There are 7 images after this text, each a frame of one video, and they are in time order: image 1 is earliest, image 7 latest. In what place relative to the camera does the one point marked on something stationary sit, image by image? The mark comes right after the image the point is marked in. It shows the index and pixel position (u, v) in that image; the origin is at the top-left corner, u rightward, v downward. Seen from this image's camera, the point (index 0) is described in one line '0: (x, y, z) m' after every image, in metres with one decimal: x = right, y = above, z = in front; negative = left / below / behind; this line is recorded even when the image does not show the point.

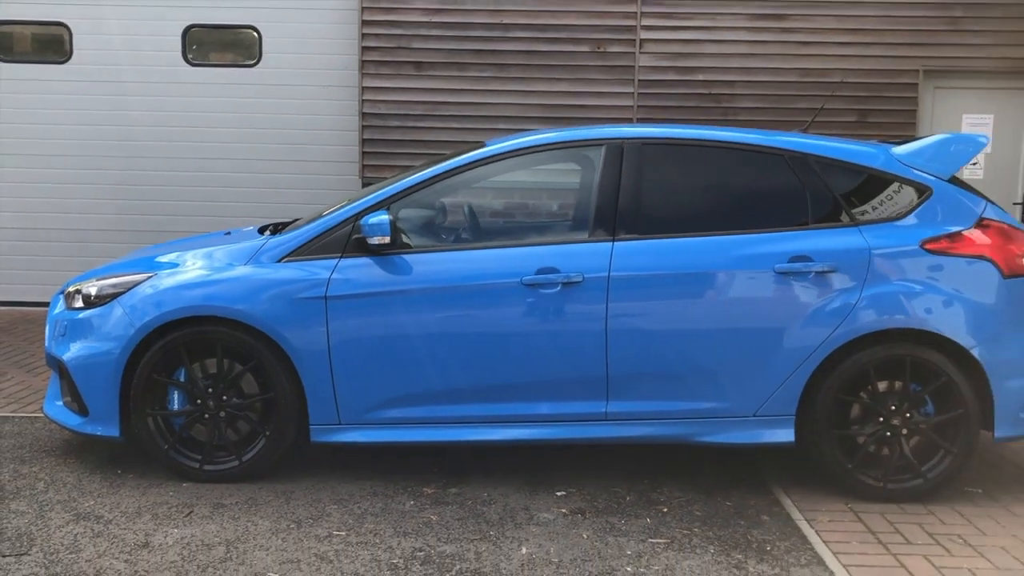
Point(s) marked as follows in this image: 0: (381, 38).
0: (-1.0, +1.9, +7.3) m
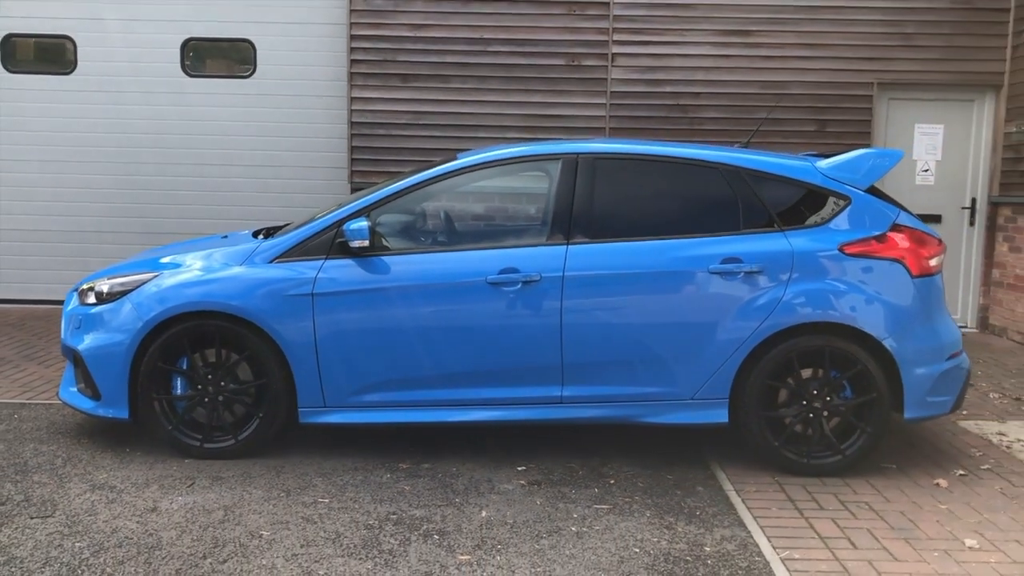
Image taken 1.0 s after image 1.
0: (-1.2, +1.9, +7.8) m
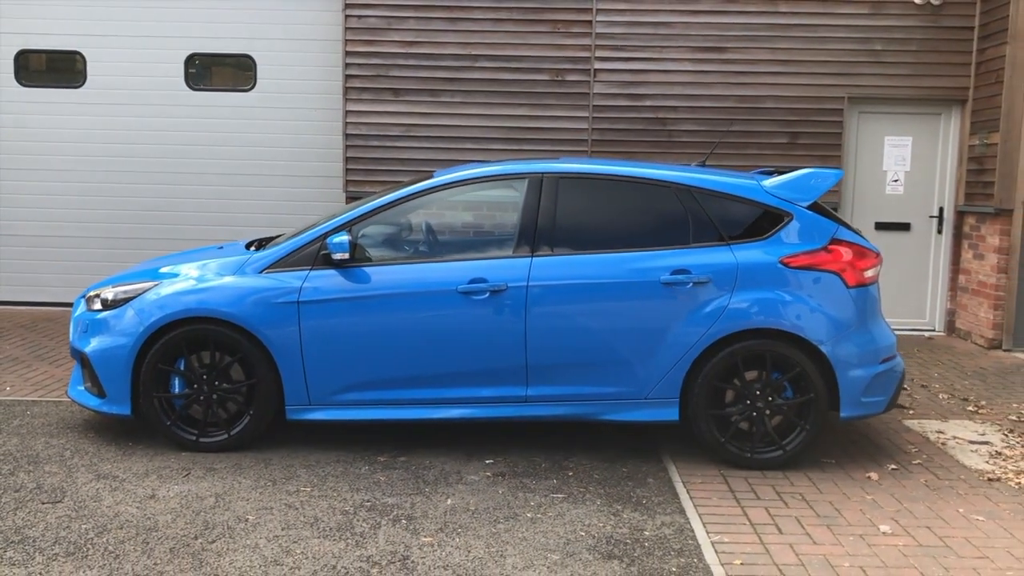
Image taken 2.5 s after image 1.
0: (-1.3, +1.9, +8.2) m
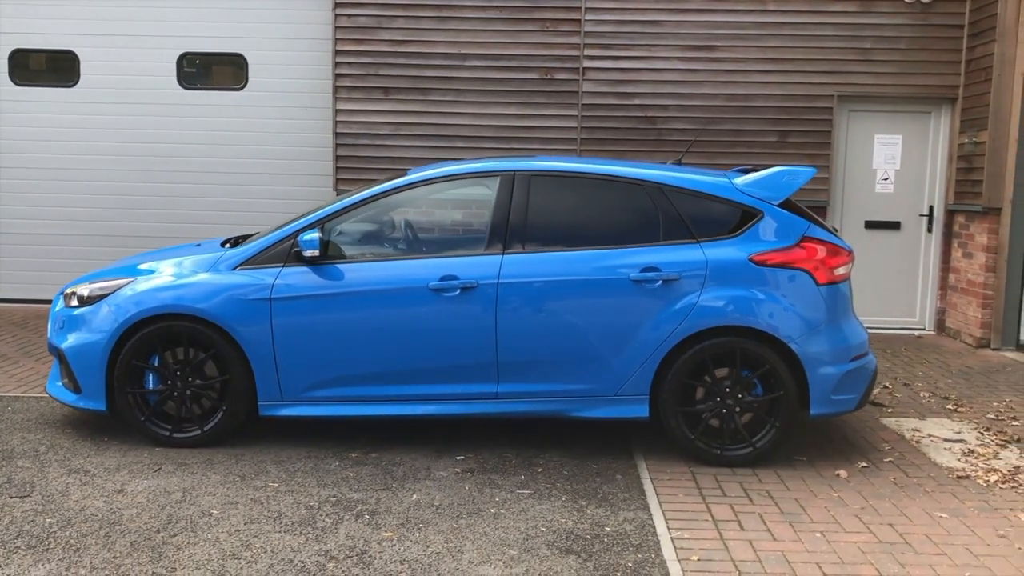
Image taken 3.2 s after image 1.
0: (-1.4, +1.9, +8.2) m
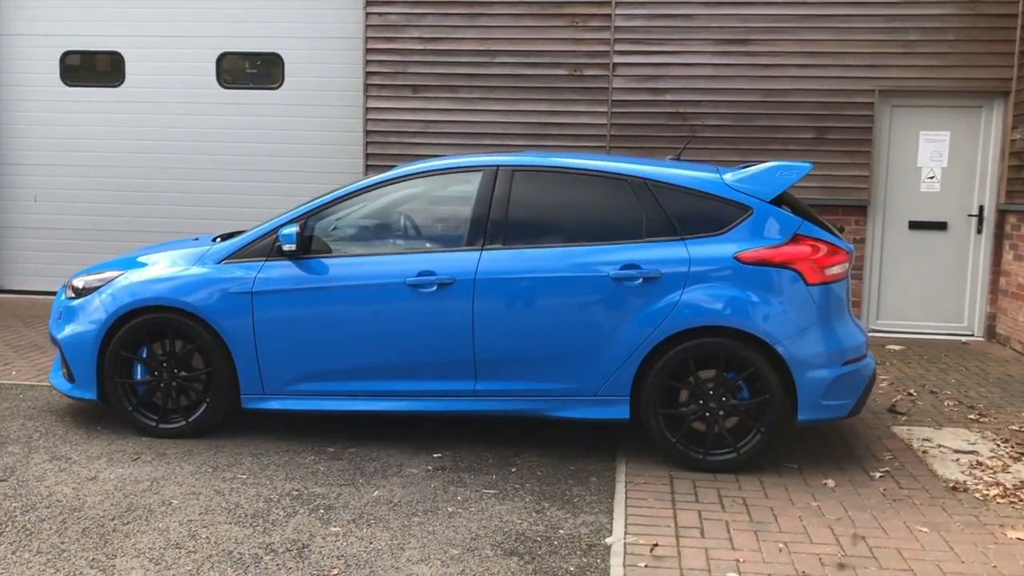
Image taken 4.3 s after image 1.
0: (-1.1, +1.9, +8.2) m
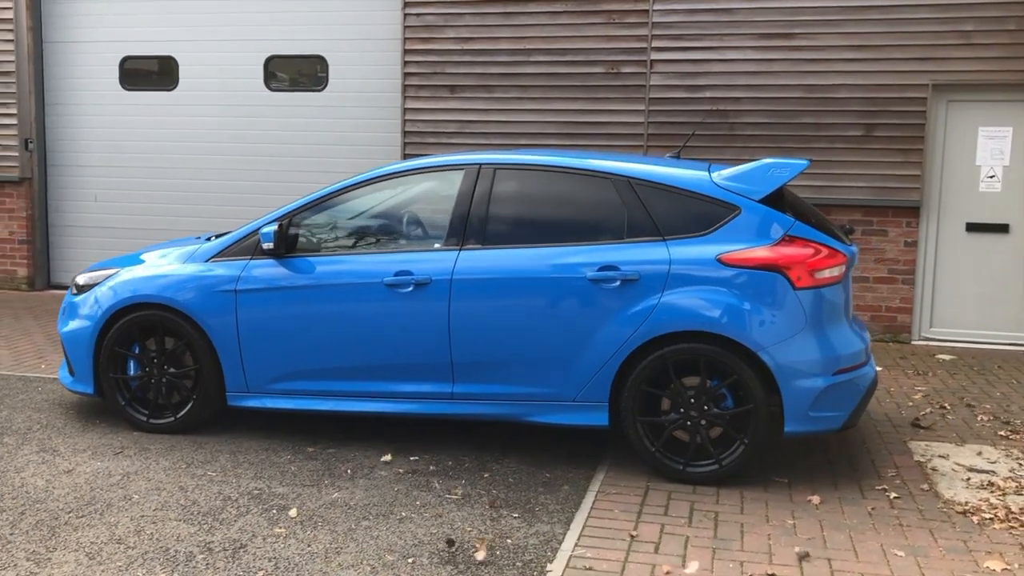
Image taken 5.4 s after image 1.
0: (-0.8, +1.9, +8.2) m
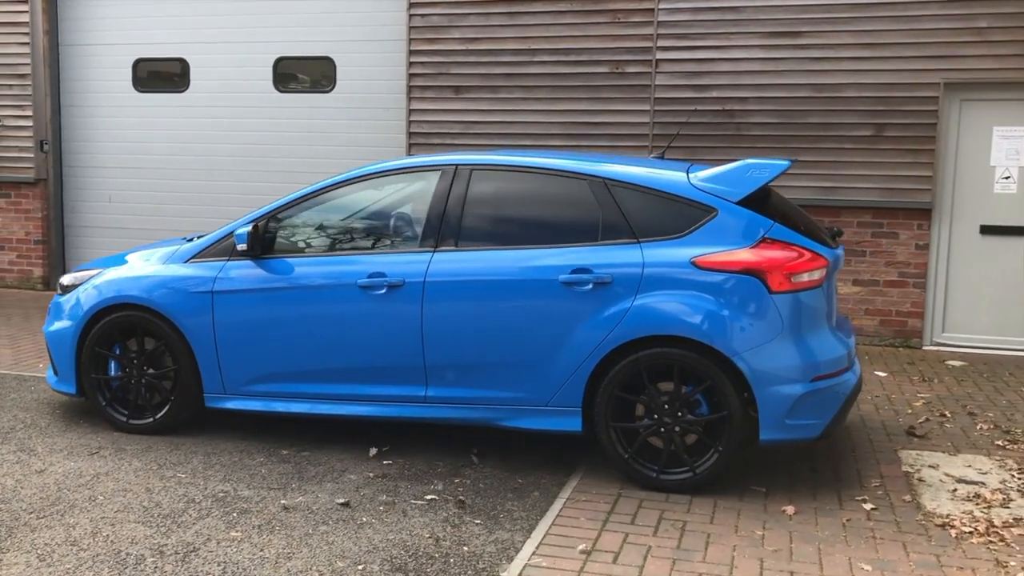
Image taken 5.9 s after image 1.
0: (-0.7, +1.9, +8.2) m
